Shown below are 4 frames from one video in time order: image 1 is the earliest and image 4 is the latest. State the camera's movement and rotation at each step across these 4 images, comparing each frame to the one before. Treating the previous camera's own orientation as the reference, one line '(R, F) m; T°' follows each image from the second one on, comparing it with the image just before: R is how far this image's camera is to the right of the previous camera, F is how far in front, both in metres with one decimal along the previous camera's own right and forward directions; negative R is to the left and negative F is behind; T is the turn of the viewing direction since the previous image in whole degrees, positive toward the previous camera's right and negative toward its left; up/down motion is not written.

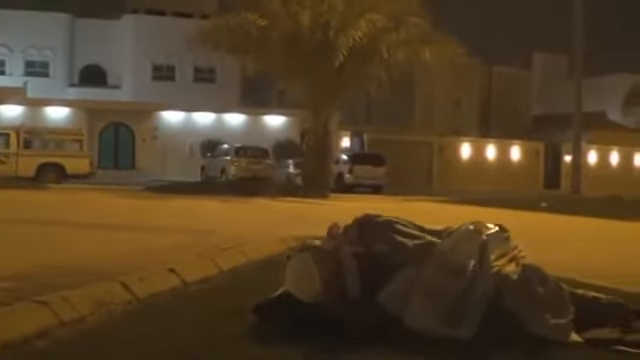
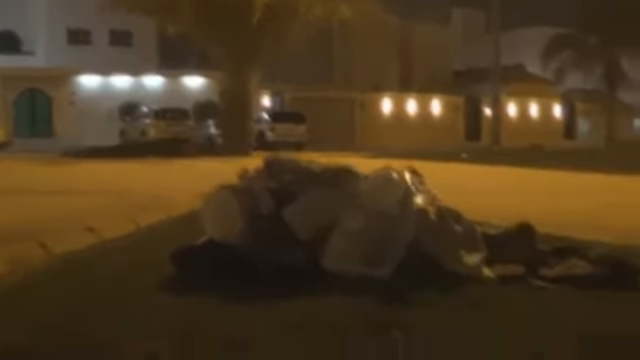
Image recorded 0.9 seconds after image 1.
(+0.7, 0.0) m; -2°
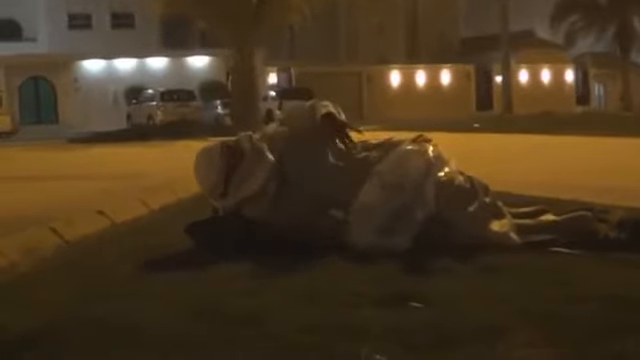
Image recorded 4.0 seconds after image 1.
(0.0, +0.1) m; -1°
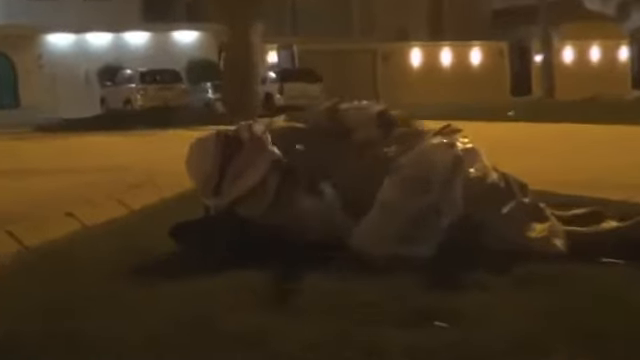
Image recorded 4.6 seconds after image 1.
(0.0, +0.9) m; 0°
